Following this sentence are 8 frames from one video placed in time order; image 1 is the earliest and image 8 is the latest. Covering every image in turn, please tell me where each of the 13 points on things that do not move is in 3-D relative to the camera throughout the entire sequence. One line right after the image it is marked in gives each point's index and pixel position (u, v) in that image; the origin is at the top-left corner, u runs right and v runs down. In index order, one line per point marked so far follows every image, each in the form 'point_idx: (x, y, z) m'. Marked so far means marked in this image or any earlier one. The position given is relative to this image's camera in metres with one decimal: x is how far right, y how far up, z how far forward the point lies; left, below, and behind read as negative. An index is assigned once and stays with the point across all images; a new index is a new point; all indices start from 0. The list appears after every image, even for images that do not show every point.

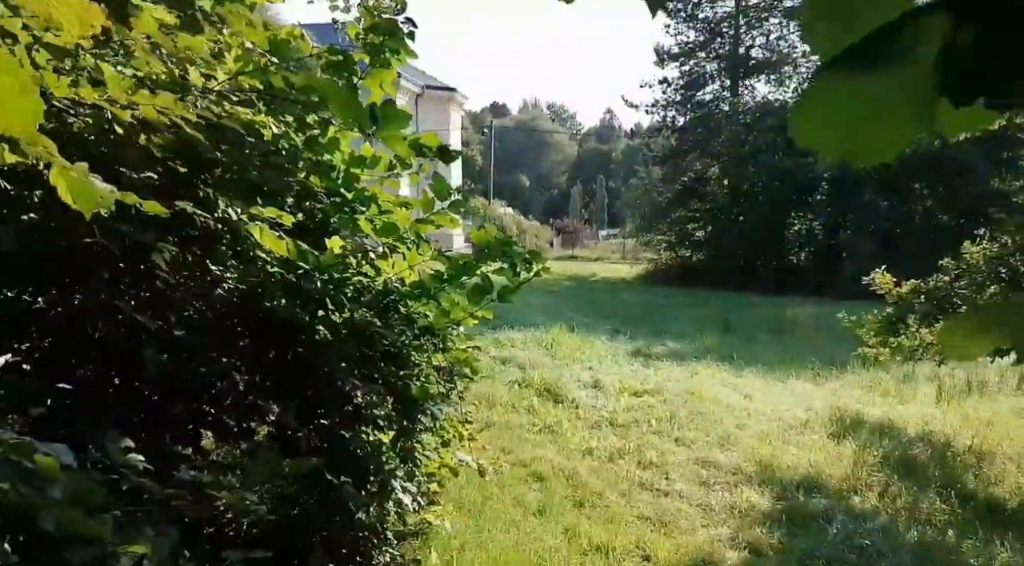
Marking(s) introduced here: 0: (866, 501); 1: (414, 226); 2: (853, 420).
0: (+1.5, -0.9, +3.7) m
1: (-0.3, +0.2, +2.8) m
2: (+2.2, -0.8, +5.5) m
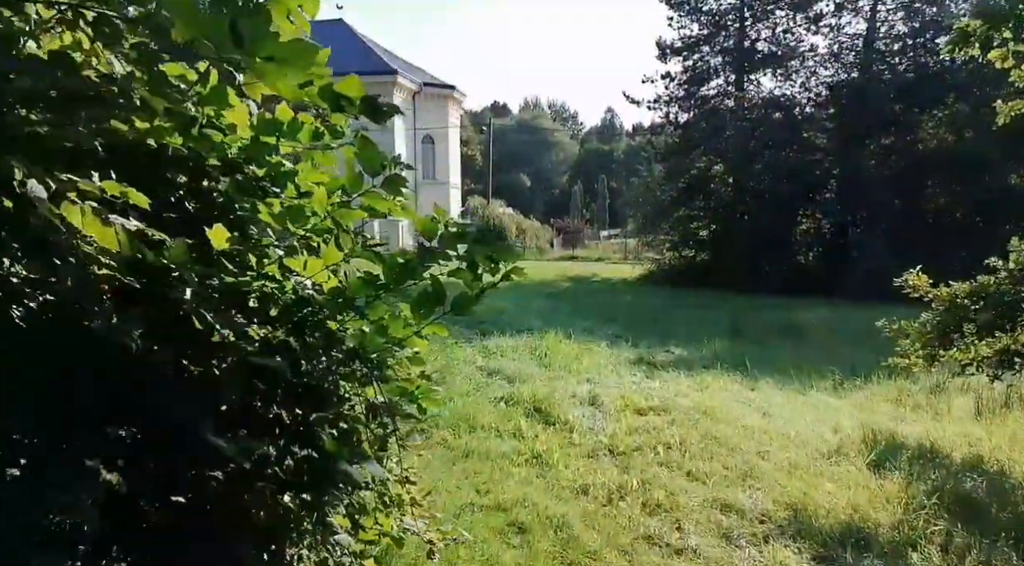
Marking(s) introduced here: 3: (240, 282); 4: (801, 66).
0: (+1.4, -1.0, +3.0) m
1: (-0.4, +0.2, +2.0) m
2: (+2.1, -0.8, +4.8) m
3: (-0.6, 0.0, +1.9) m
4: (+5.6, +4.2, +16.7) m
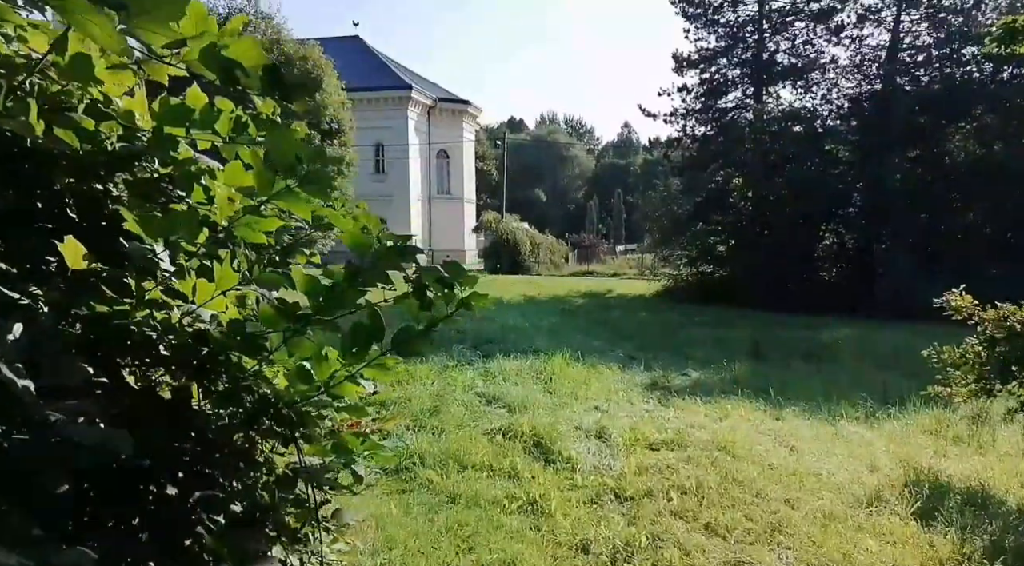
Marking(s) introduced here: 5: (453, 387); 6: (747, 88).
0: (+1.4, -1.0, +2.5) m
1: (-0.5, +0.1, +1.6) m
2: (+2.1, -1.0, +4.2) m
3: (-0.7, -0.1, +1.5) m
4: (+5.9, +3.8, +16.2) m
5: (-0.4, -0.7, +5.8) m
6: (+4.6, +3.8, +16.9) m
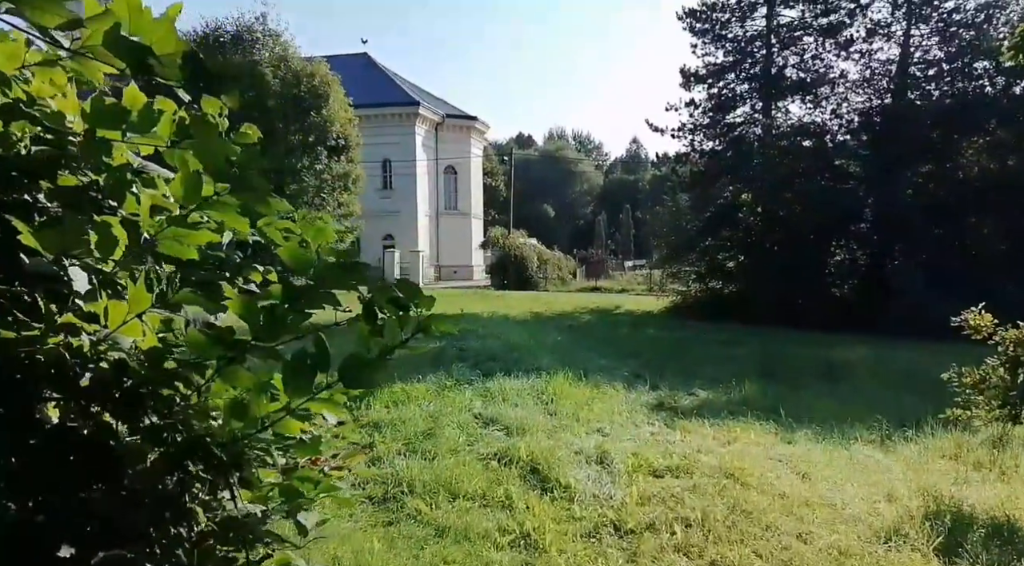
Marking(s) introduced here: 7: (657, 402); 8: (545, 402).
0: (+1.3, -1.1, +2.2) m
1: (-0.5, +0.1, +1.4) m
2: (+2.1, -1.0, +4.0) m
3: (-0.7, -0.1, +1.3) m
4: (+6.0, +3.5, +16.0) m
5: (-0.4, -0.8, +5.6) m
6: (+4.8, +3.5, +16.7) m
7: (+1.1, -0.9, +6.5) m
8: (+0.2, -0.8, +5.9) m
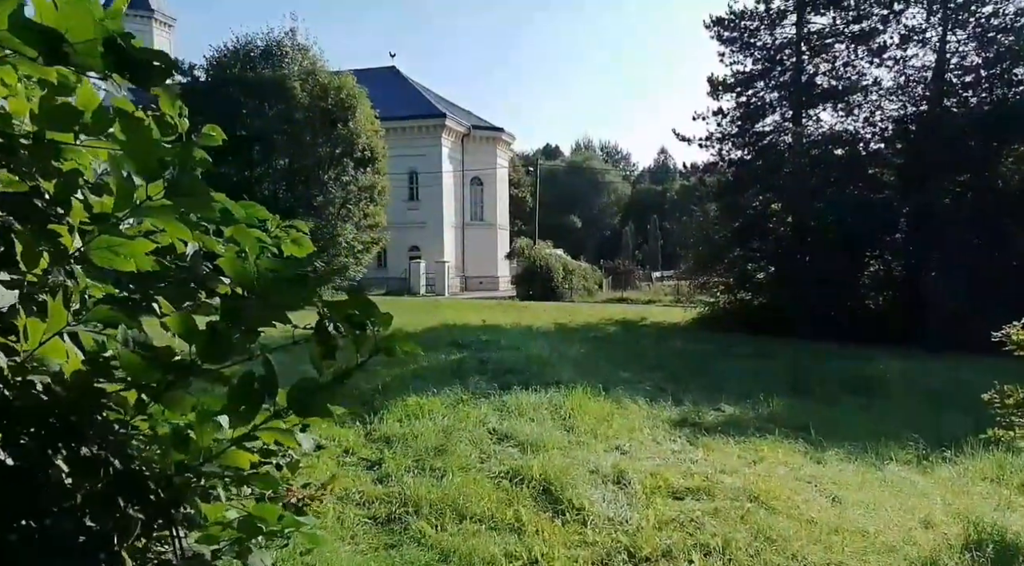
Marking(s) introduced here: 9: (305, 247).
0: (+1.3, -1.1, +2.0) m
1: (-0.6, +0.1, +1.2) m
2: (+2.1, -1.1, +3.7) m
3: (-0.8, -0.1, +1.1) m
4: (+6.4, +3.3, +15.7) m
5: (-0.3, -0.9, +5.4) m
6: (+5.2, +3.3, +16.4) m
7: (+1.2, -1.0, +6.2) m
8: (+0.3, -0.9, +5.7) m
9: (-0.5, +0.1, +2.0) m
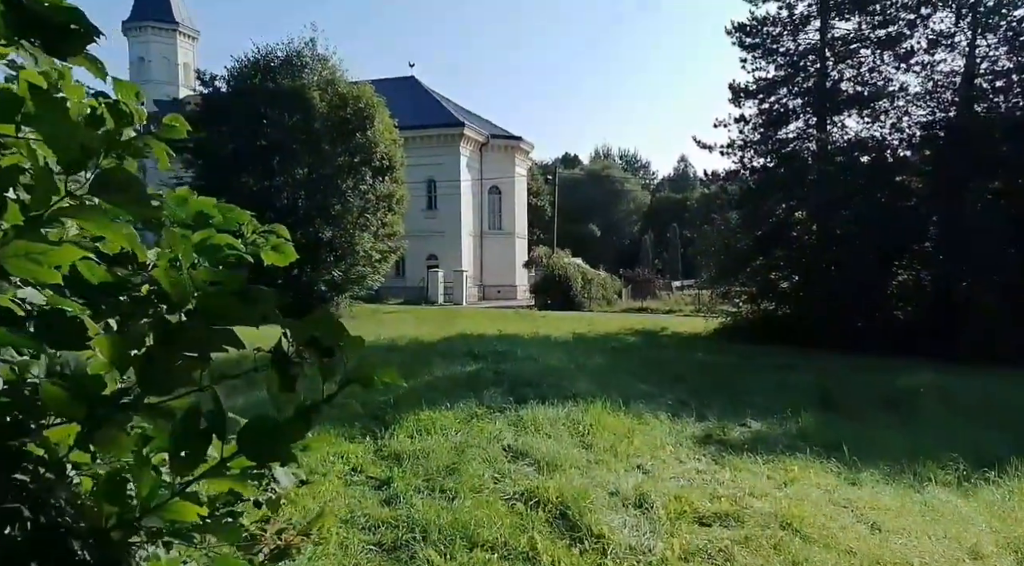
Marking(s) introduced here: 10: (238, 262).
0: (+1.4, -1.1, +1.7) m
1: (-0.6, 0.0, +1.0) m
2: (+2.2, -1.1, +3.4) m
3: (-0.8, -0.1, +0.9) m
4: (+6.7, +3.1, +15.3) m
5: (-0.2, -0.9, +5.2) m
6: (+5.6, +3.1, +16.1) m
7: (+1.3, -1.0, +6.0) m
8: (+0.4, -1.0, +5.5) m
9: (-0.5, +0.1, +1.8) m
10: (-0.5, 0.0, +1.7) m
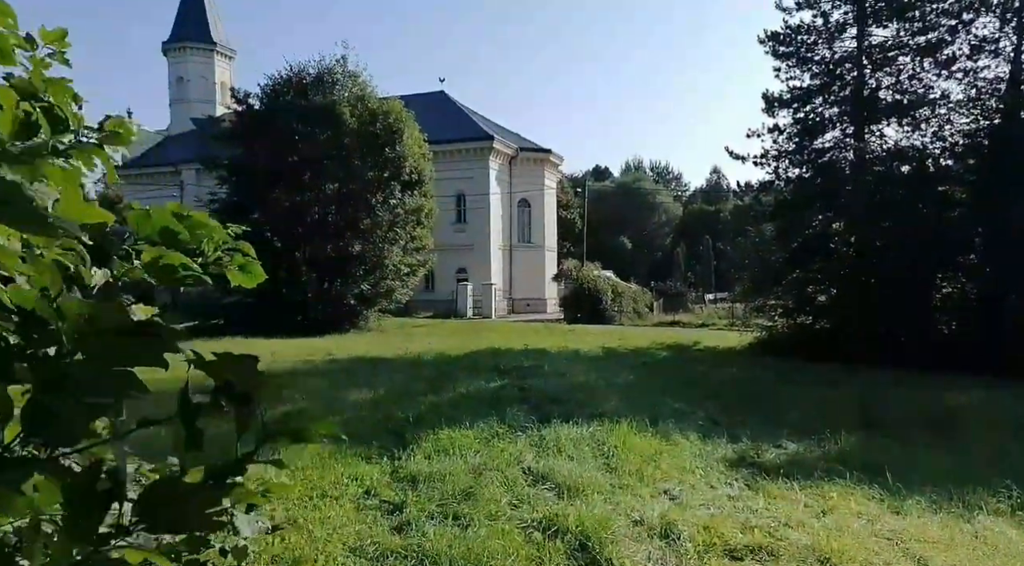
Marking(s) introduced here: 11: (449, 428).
0: (+1.3, -1.2, +1.4) m
1: (-0.6, 0.0, +0.8) m
2: (+2.2, -1.2, +3.1) m
3: (-0.8, -0.1, +0.7) m
4: (+7.2, +2.9, +14.9) m
5: (-0.1, -1.0, +5.0) m
6: (+6.1, +2.8, +15.7) m
7: (+1.5, -1.1, +5.7) m
8: (+0.6, -1.1, +5.2) m
9: (-0.5, 0.0, +1.6) m
10: (-0.5, 0.0, +1.5) m
11: (-0.4, -1.0, +5.9) m
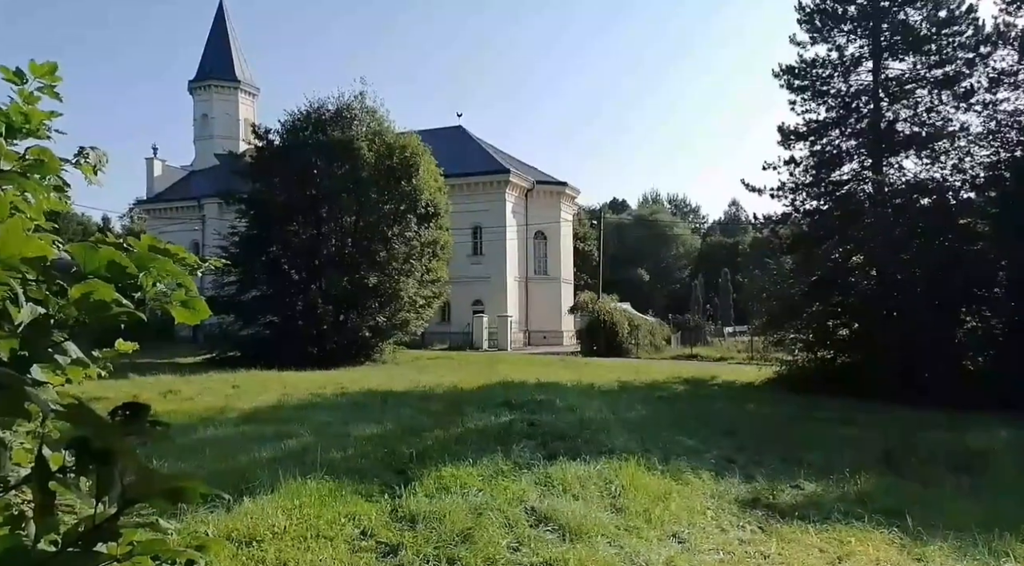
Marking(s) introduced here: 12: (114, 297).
0: (+1.3, -1.2, +1.2) m
1: (-0.7, 0.0, +0.7) m
2: (+2.2, -1.3, +2.9) m
3: (-0.9, -0.2, +0.6) m
4: (+7.5, +2.3, +14.7) m
5: (-0.1, -1.2, +4.8) m
6: (+6.4, +2.2, +15.6) m
7: (+1.5, -1.3, +5.5) m
8: (+0.6, -1.2, +5.1) m
9: (-0.5, 0.0, +1.5) m
10: (-0.6, -0.1, +1.4) m
11: (-0.4, -1.2, +5.7) m
12: (-0.6, 0.0, +1.4) m
